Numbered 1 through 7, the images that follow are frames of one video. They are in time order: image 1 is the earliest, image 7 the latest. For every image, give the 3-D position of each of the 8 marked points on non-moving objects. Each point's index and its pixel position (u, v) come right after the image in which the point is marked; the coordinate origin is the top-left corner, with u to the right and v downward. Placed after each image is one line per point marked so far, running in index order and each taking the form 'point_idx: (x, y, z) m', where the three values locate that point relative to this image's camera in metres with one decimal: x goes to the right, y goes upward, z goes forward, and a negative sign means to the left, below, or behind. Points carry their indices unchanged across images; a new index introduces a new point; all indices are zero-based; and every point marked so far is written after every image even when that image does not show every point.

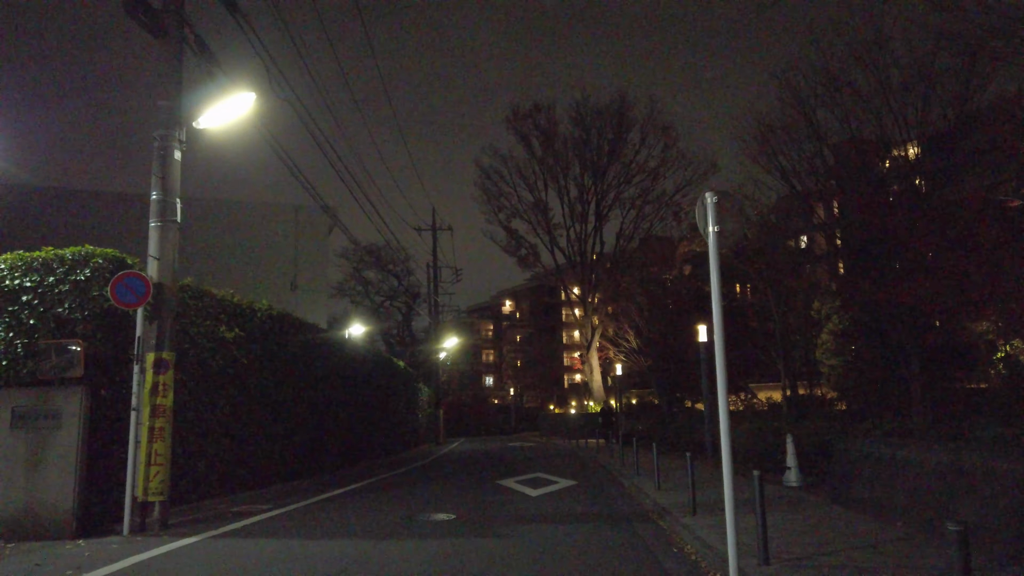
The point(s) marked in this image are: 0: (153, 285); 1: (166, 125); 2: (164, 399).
0: (-3.1, 0.0, +7.3) m
1: (-3.1, +1.5, +7.6) m
2: (-2.9, -0.9, +7.2) m
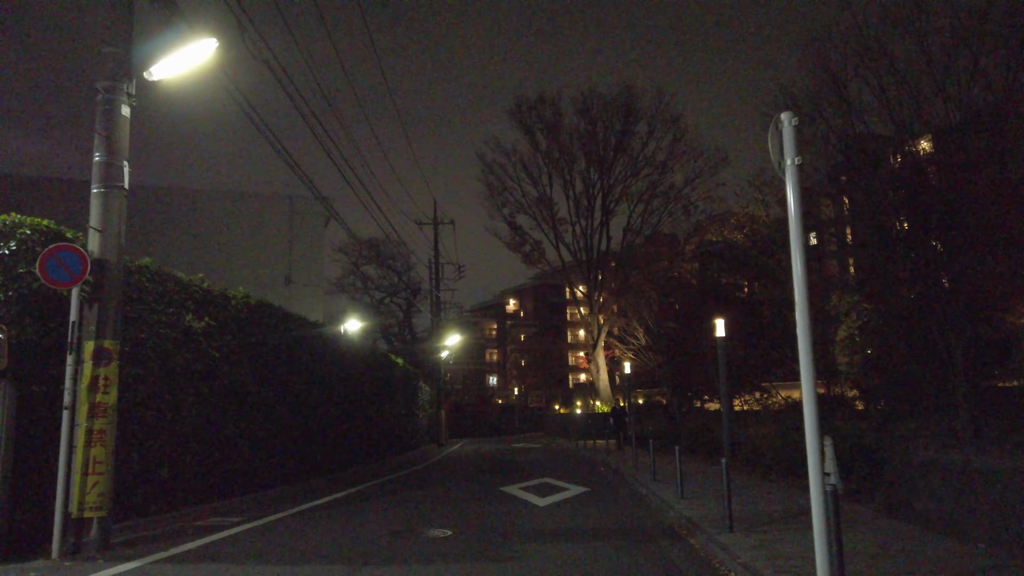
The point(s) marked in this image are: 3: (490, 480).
0: (-3.0, +0.2, +6.2) m
1: (-3.1, +1.6, +6.5) m
2: (-2.9, -0.8, +6.1) m
3: (-0.5, -4.1, +17.8) m
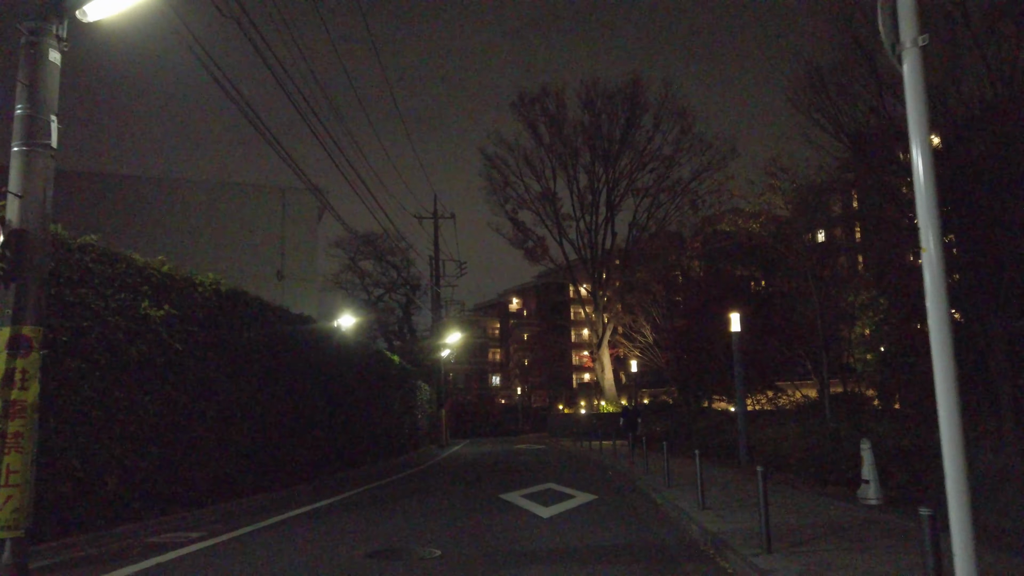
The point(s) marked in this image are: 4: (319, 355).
0: (-3.1, +0.3, +5.2) m
1: (-3.1, +1.8, +5.5) m
2: (-2.9, -0.6, +5.1) m
3: (-0.4, -3.9, +16.8) m
4: (-4.3, -1.5, +18.7) m
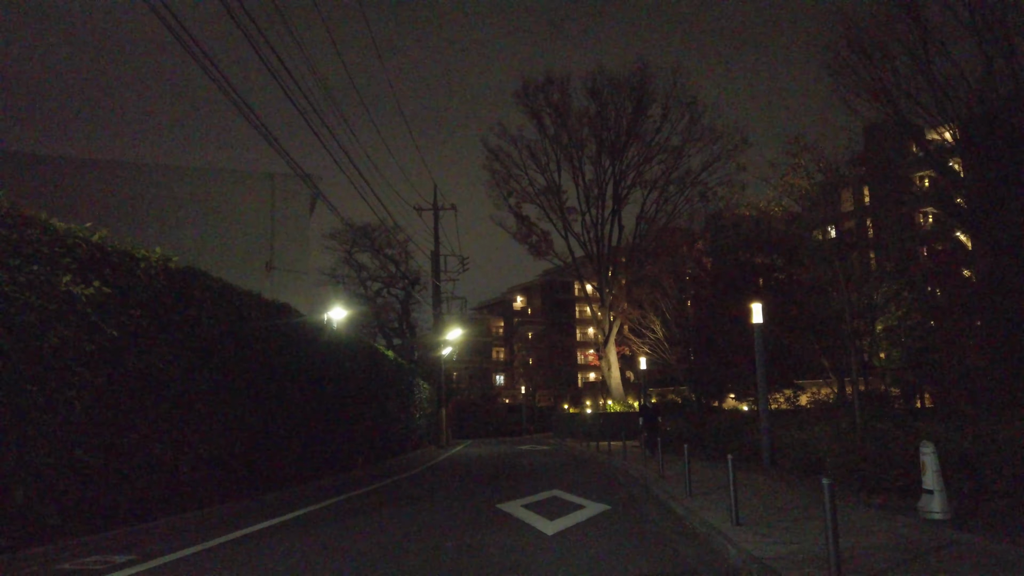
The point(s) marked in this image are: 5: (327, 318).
0: (-3.1, +0.5, +4.0) m
1: (-3.1, +2.0, +4.3) m
2: (-2.9, -0.4, +3.8) m
3: (-0.4, -3.7, +15.6) m
4: (-4.2, -1.3, +17.4) m
5: (-4.3, -0.7, +19.8) m
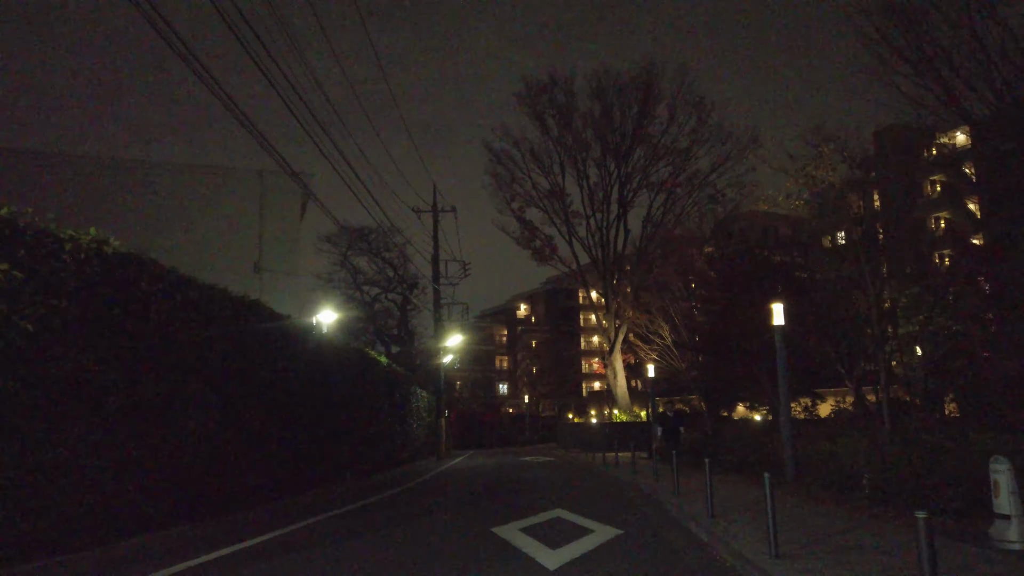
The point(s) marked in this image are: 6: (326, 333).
0: (-3.1, +0.7, +2.9) m
1: (-3.1, +2.1, +3.2) m
2: (-3.0, -0.3, +2.7) m
3: (-0.4, -3.7, +14.4) m
4: (-4.2, -1.3, +16.3) m
5: (-4.3, -0.7, +18.7) m
6: (-4.2, -1.0, +19.1) m
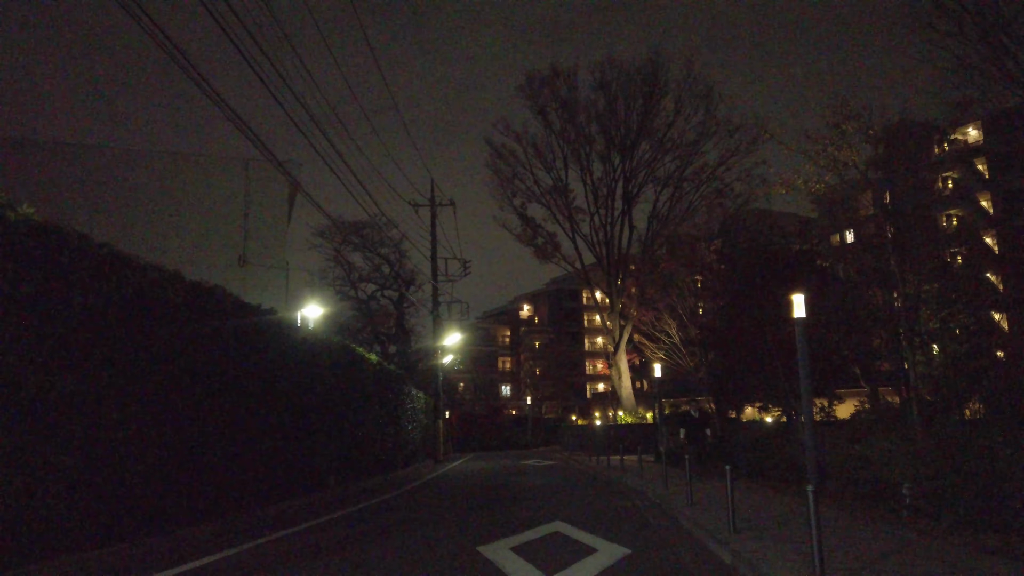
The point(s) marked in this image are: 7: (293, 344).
0: (-3.2, +0.8, +1.8) m
1: (-3.2, +2.3, +2.2) m
2: (-3.1, -0.1, +1.7) m
3: (-0.4, -3.6, +13.3) m
4: (-4.3, -1.2, +15.3) m
5: (-4.3, -0.6, +17.6) m
6: (-4.2, -0.9, +18.0) m
7: (-4.2, -1.1, +16.8) m
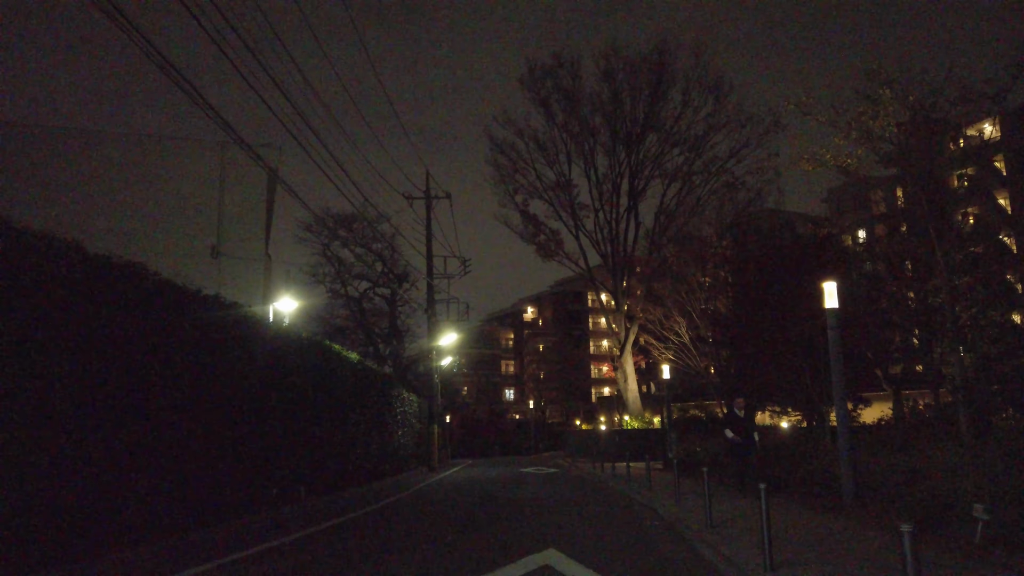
0: (-3.4, +1.1, +0.3) m
1: (-3.4, +2.5, +0.7) m
2: (-3.3, +0.1, +0.2) m
3: (-0.5, -3.4, +11.8) m
4: (-4.4, -1.1, +13.8) m
5: (-4.4, -0.5, +16.2) m
6: (-4.3, -0.8, +16.6) m
7: (-4.3, -1.0, +15.3) m
